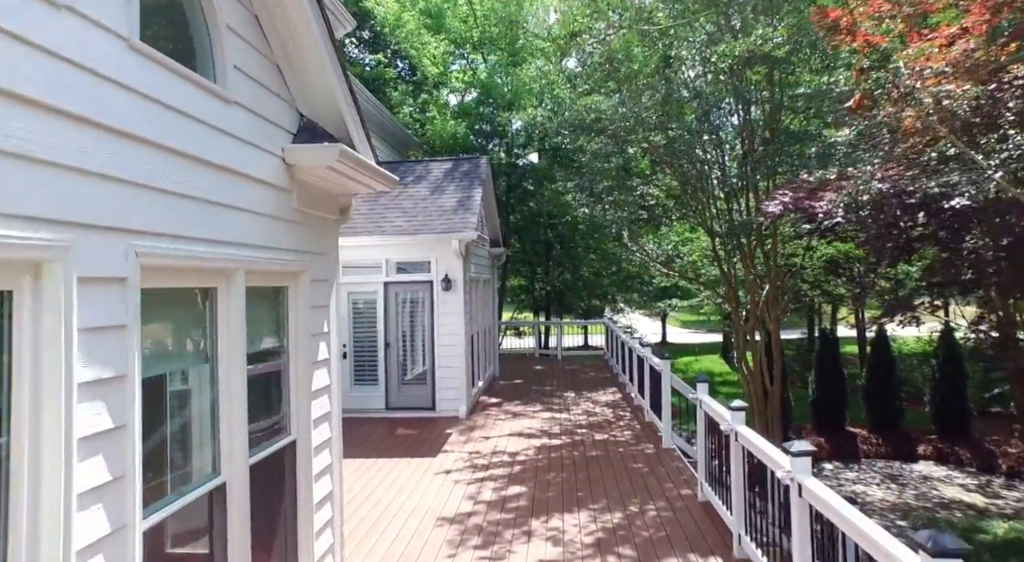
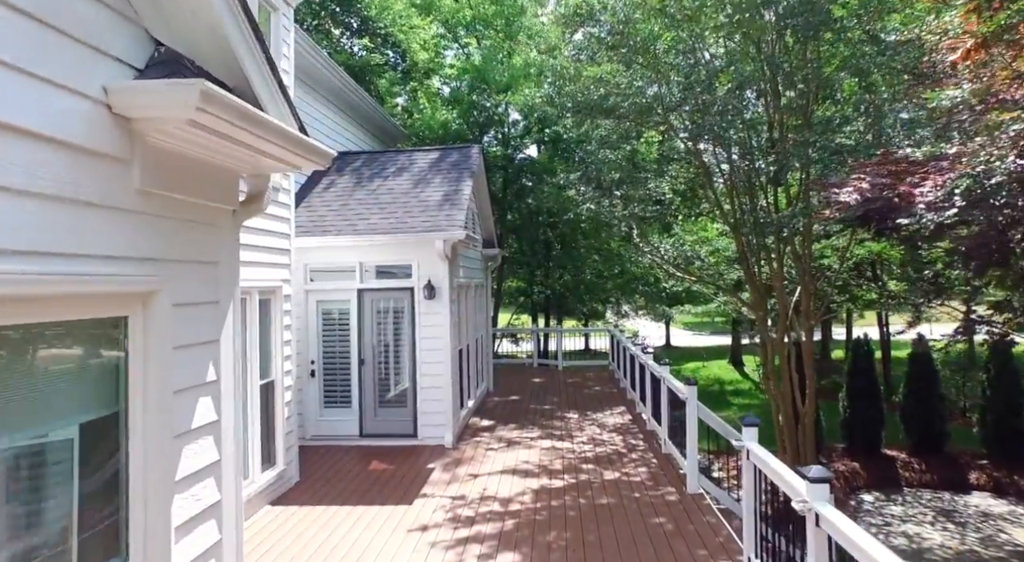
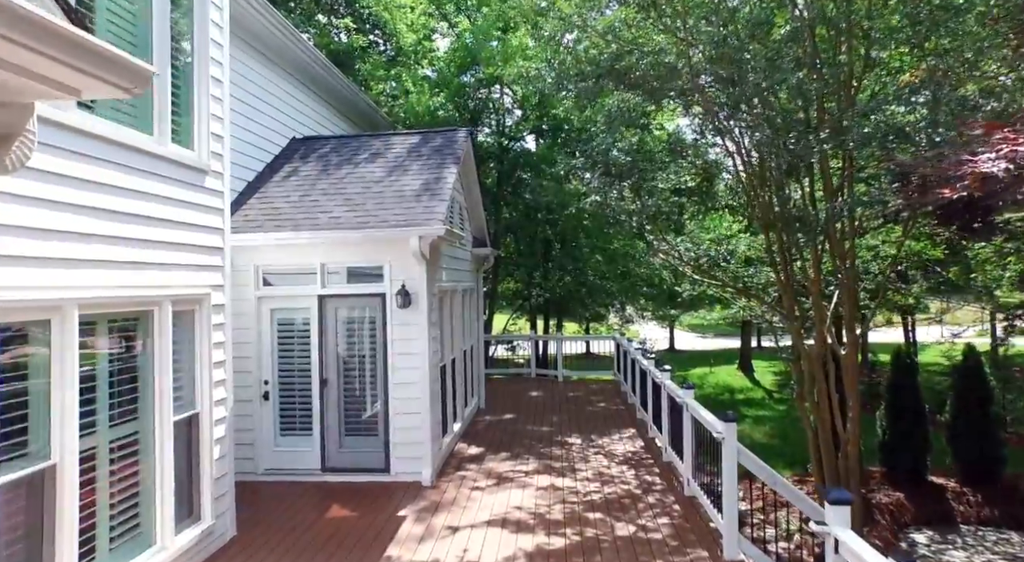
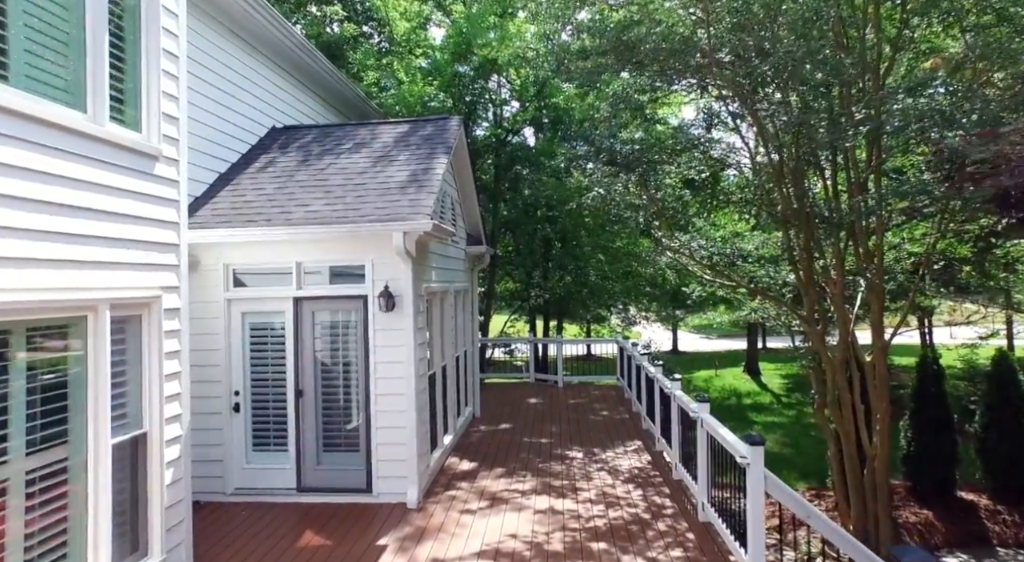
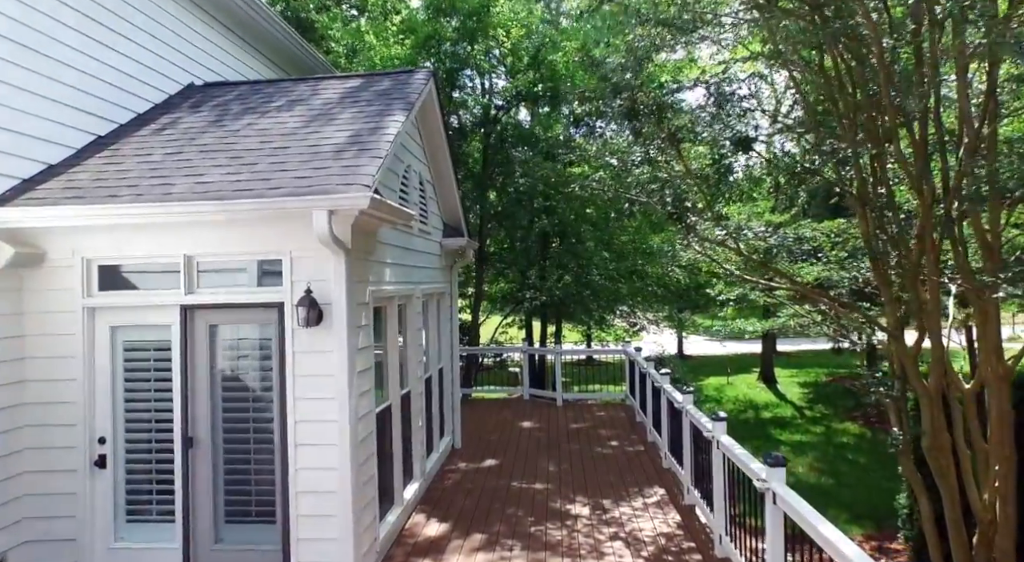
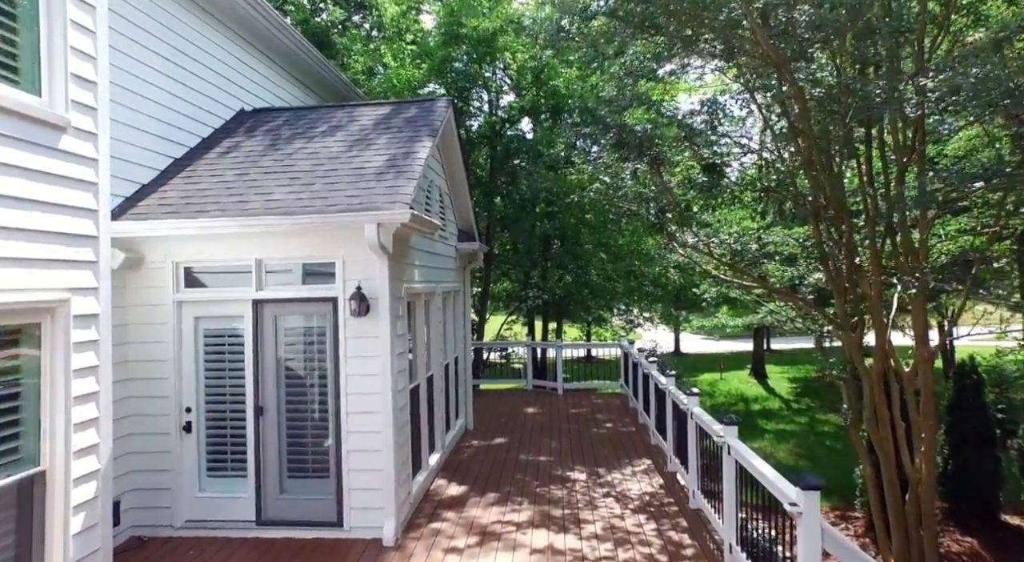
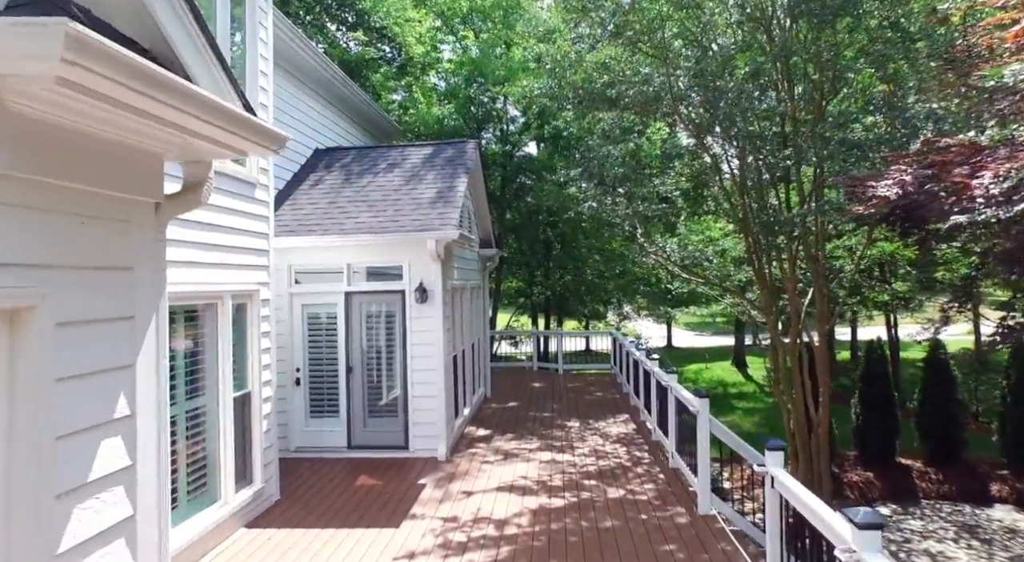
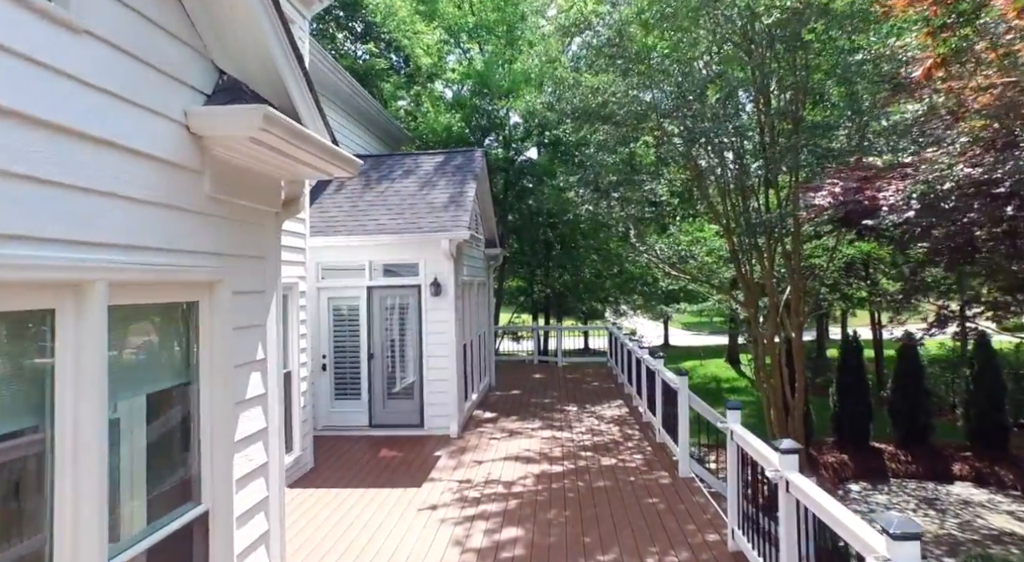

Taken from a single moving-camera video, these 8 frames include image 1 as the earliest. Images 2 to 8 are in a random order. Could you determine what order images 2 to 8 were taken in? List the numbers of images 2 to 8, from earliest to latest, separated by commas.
8, 2, 7, 3, 4, 6, 5
